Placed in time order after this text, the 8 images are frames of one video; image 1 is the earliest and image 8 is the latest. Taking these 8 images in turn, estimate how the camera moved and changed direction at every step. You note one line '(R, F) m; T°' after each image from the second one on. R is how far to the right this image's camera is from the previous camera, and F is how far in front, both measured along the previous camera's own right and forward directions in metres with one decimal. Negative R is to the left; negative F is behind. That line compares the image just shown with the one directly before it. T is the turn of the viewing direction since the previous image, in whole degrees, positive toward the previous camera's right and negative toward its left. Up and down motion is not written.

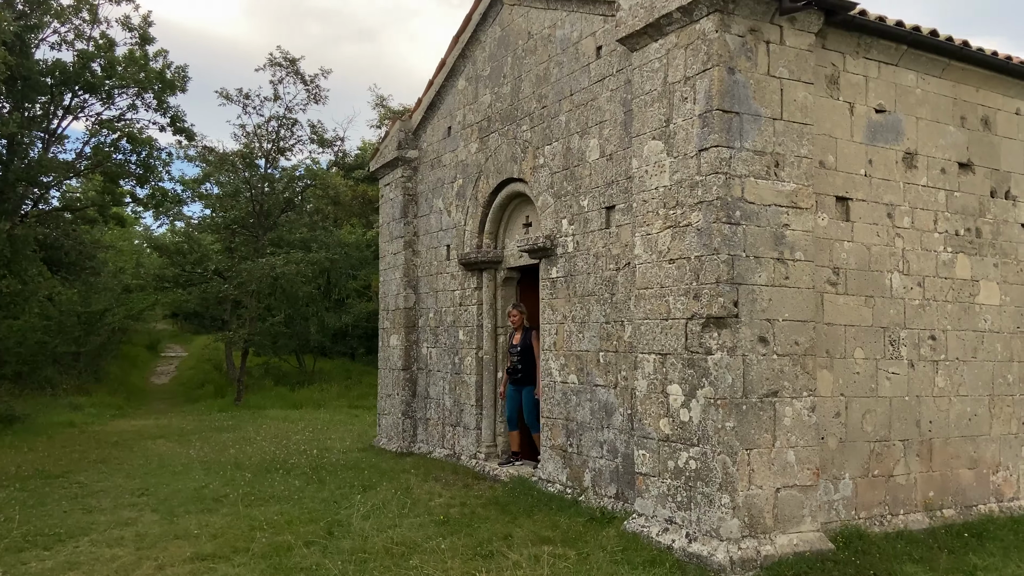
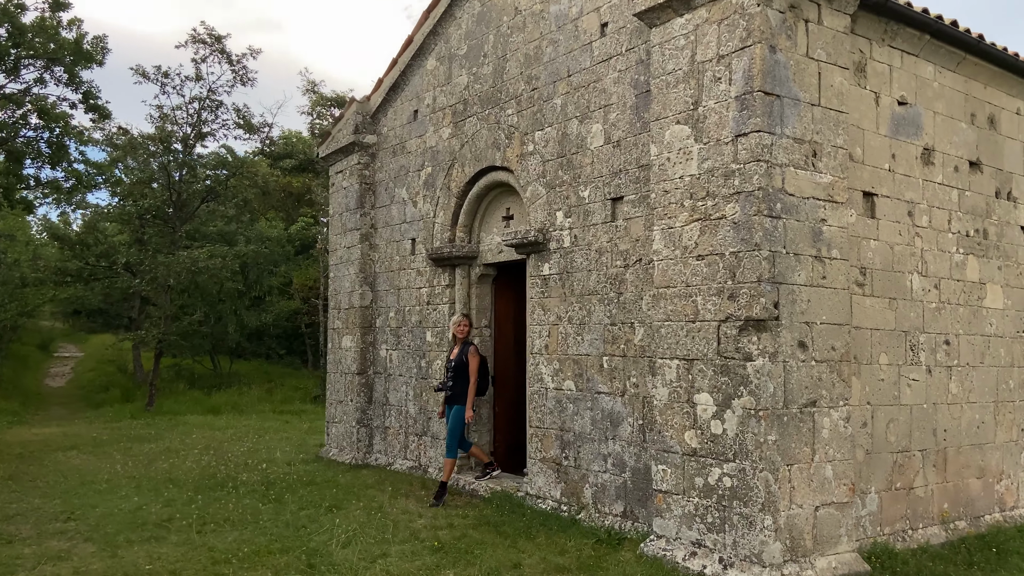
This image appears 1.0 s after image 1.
(-0.6, +0.7) m; +6°
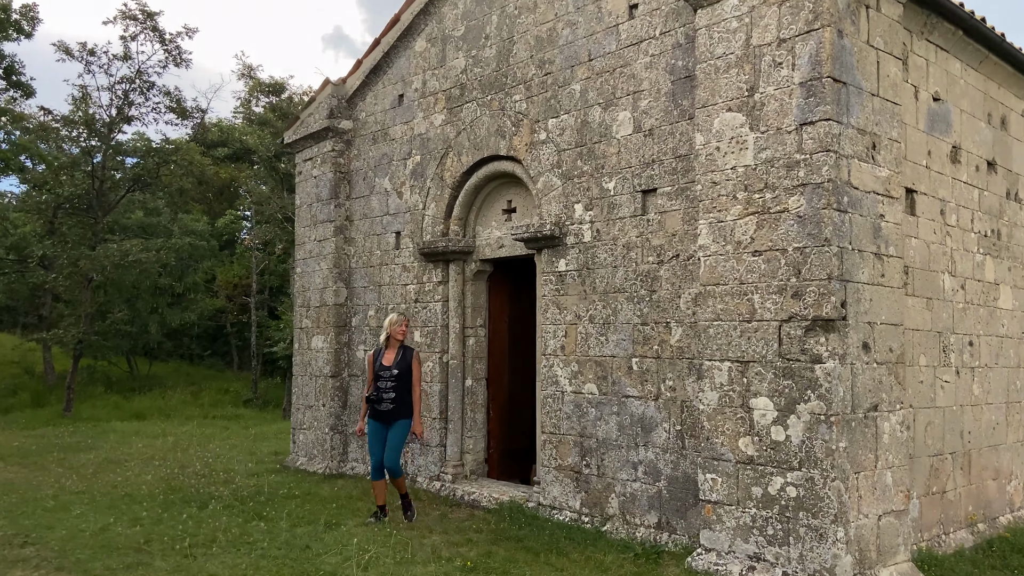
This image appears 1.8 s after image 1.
(-0.8, +0.5) m; +6°
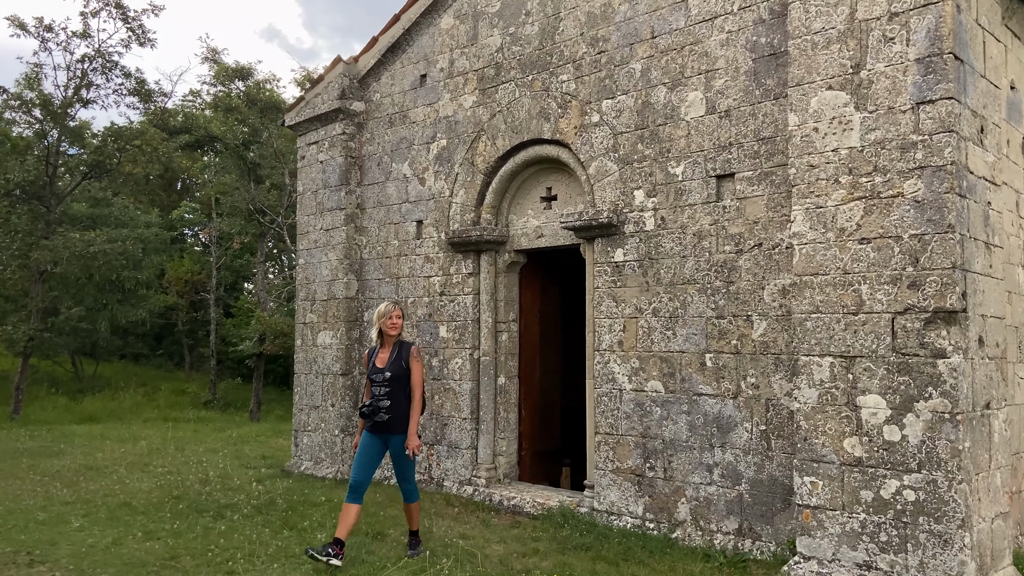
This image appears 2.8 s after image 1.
(-0.8, +0.5) m; +4°
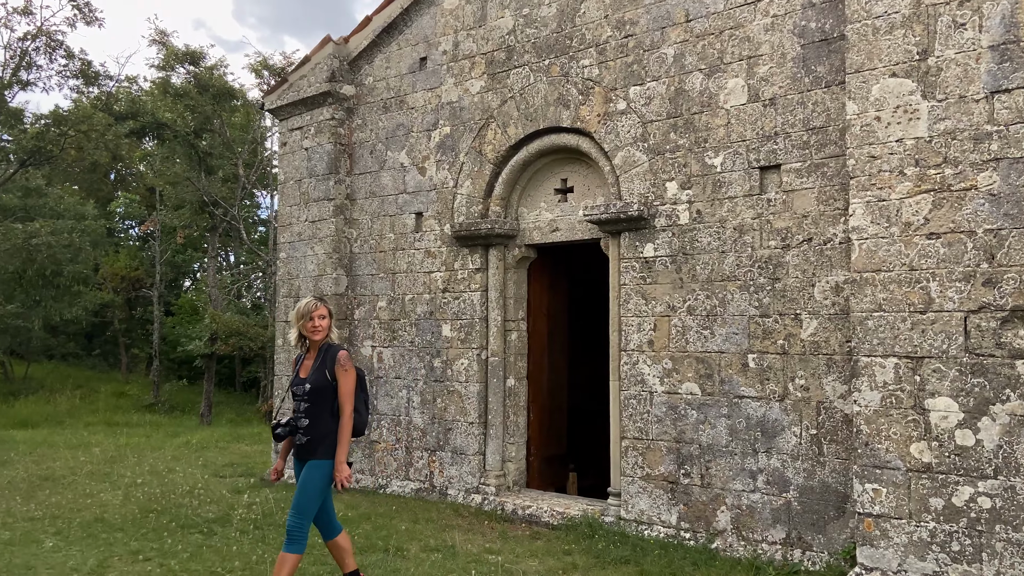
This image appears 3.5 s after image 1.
(-0.6, +0.4) m; +4°
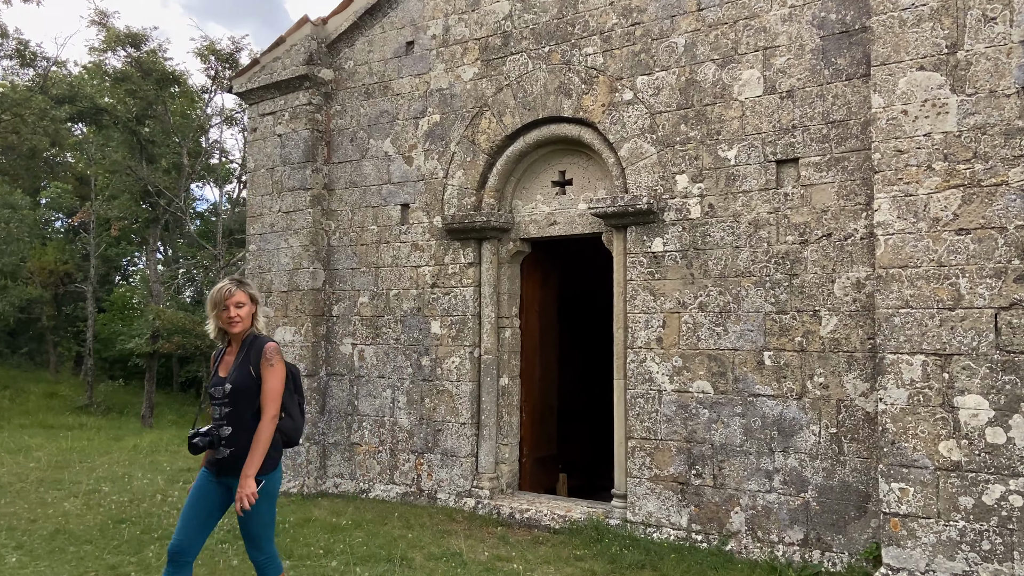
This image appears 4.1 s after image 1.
(-0.4, +0.2) m; +5°
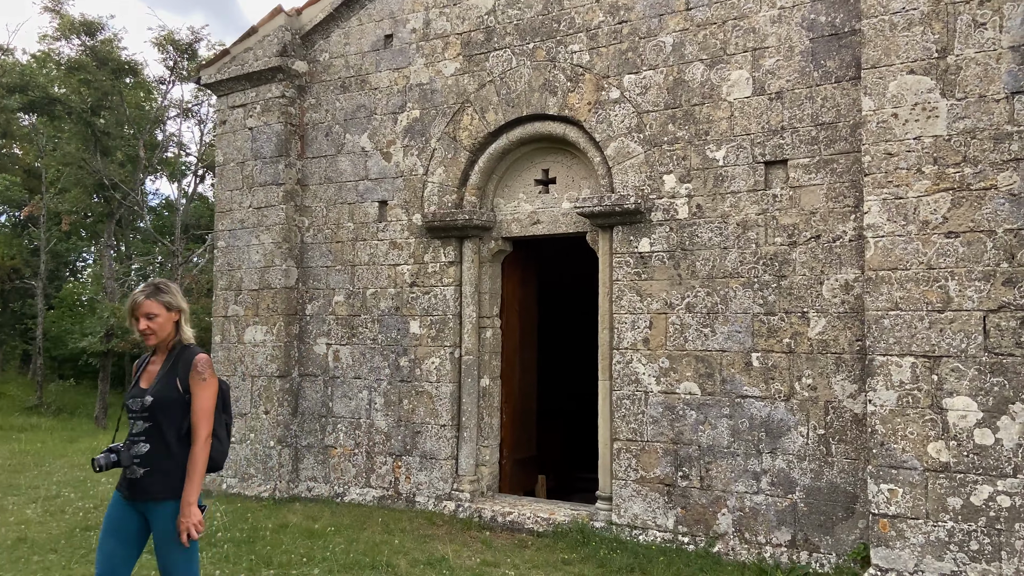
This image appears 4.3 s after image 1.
(-0.2, +0.1) m; +3°
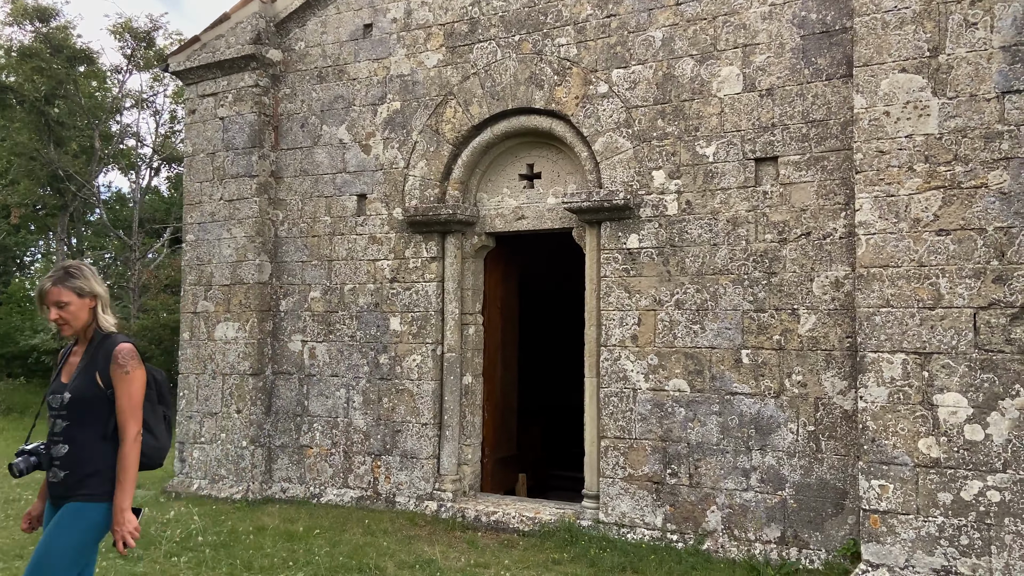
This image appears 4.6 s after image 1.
(-0.2, +0.1) m; +3°
